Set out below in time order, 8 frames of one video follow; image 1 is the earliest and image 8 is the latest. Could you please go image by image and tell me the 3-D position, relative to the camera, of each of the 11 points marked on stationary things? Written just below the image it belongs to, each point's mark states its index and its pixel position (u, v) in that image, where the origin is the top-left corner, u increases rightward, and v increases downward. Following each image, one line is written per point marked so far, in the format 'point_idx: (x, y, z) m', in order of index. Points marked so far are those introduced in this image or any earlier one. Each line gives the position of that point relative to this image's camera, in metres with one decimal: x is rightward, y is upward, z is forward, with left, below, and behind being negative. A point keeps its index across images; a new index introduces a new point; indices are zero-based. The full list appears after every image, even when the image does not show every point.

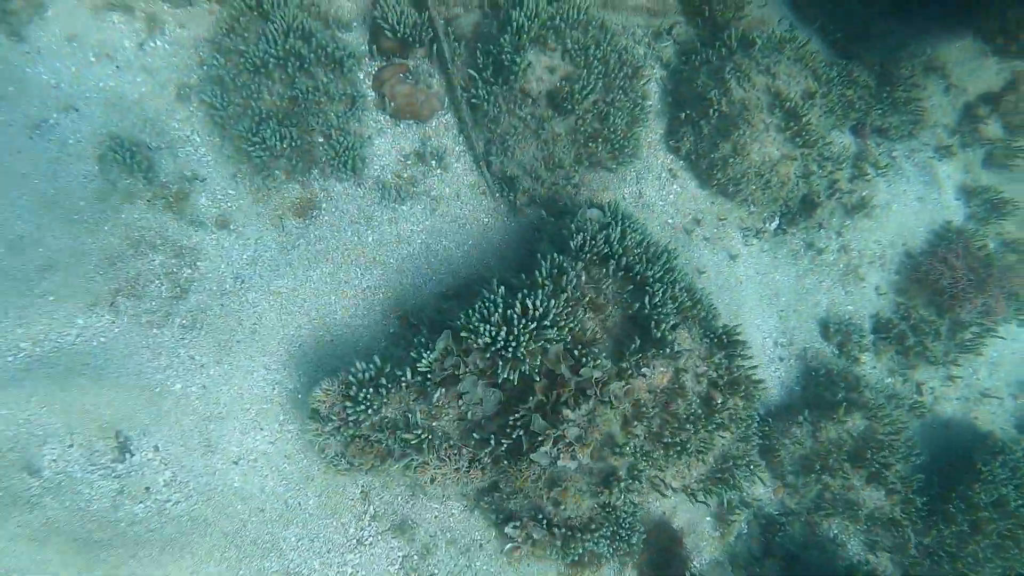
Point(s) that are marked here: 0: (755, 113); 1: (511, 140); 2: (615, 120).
0: (+1.7, +1.2, +5.2) m
1: (0.0, +1.0, +4.8) m
2: (+0.7, +1.2, +5.0) m
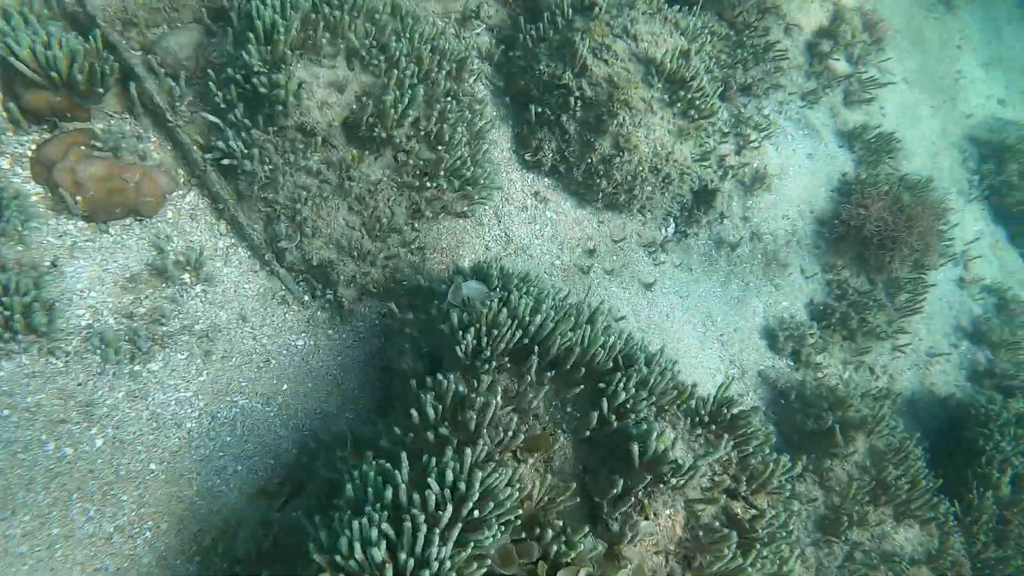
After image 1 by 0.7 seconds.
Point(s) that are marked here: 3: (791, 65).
0: (+0.6, +1.0, +3.8) m
1: (-0.8, +0.3, +2.9) m
2: (-0.3, +0.7, +3.3) m
3: (+2.1, +1.7, +5.4) m
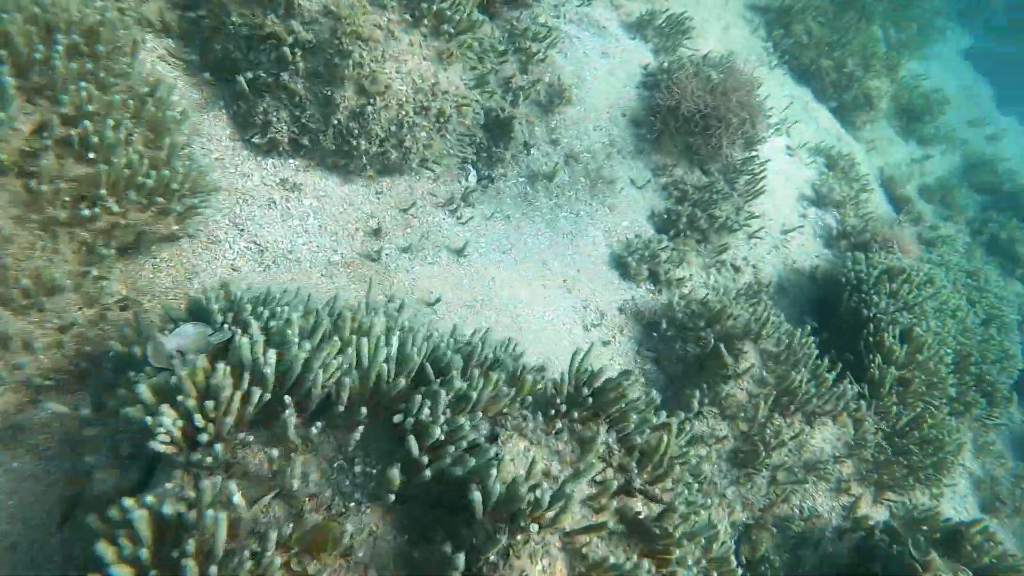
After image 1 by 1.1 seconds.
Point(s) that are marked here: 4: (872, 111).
0: (-0.6, +1.1, +2.9) m
1: (-1.6, 0.0, +1.9) m
2: (-1.2, +0.5, +2.3) m
3: (+0.3, +2.2, +4.8) m
4: (+3.4, +1.7, +6.9) m
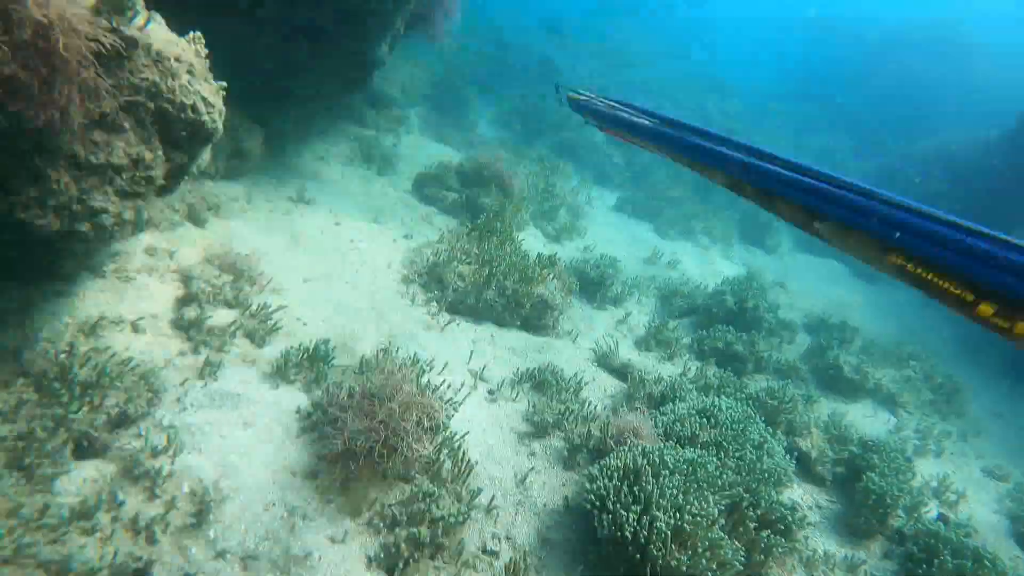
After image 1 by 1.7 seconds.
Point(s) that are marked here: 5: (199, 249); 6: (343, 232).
0: (-2.1, -1.0, +2.3) m
1: (-2.2, -2.0, +0.7) m
2: (-2.3, -1.5, +1.4) m
3: (-2.2, -0.4, +4.5) m
4: (+0.4, -0.3, +7.3) m
5: (-2.4, +0.3, +5.6) m
6: (-1.7, +0.5, +7.3) m
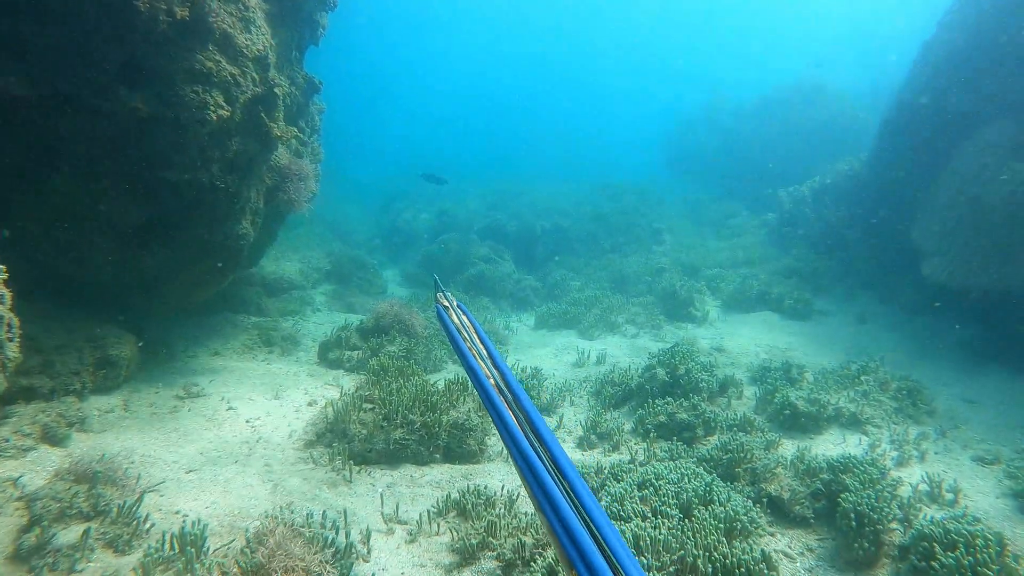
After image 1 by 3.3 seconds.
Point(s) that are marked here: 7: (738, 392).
0: (-2.4, -1.7, +1.6) m
1: (-2.2, -2.3, -0.2) m
2: (-2.4, -2.0, +0.6) m
3: (-2.7, -1.6, +3.9) m
4: (-0.4, -1.4, +6.9) m
5: (-3.2, -1.2, +5.0) m
6: (-2.6, -1.2, +6.8) m
7: (+2.8, -1.3, +9.0) m
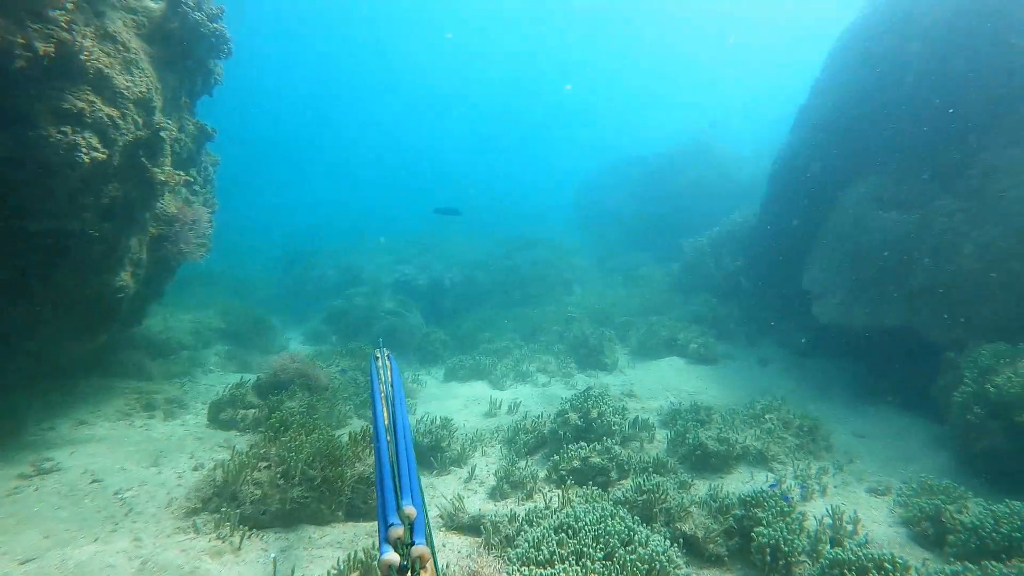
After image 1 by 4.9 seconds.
0: (-2.6, -1.7, +1.0) m
1: (-2.2, -2.1, -0.8) m
2: (-2.4, -2.0, 0.0) m
3: (-3.1, -1.8, +3.2) m
4: (-1.2, -1.8, +6.5) m
5: (-3.7, -1.5, +4.3) m
6: (-3.4, -1.6, +6.1) m
7: (+1.7, -1.8, +8.9) m
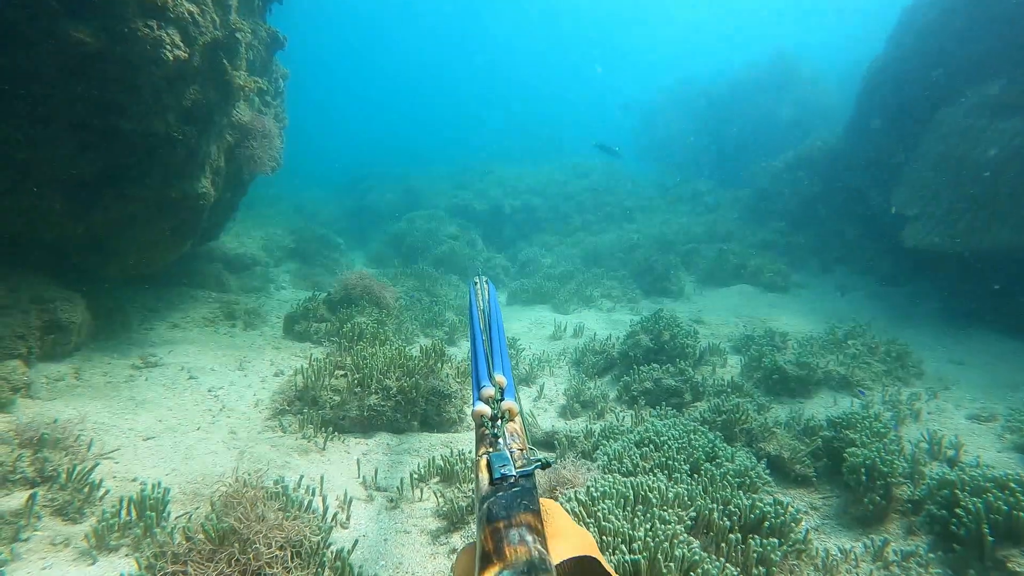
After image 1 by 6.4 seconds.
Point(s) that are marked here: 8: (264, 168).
0: (-2.3, -1.4, +1.1) m
1: (-2.0, -2.0, -0.6) m
2: (-2.2, -1.7, +0.1) m
3: (-2.7, -1.3, +3.4) m
4: (-0.5, -1.0, +6.5) m
5: (-3.2, -0.9, +4.5) m
6: (-2.7, -0.8, +6.3) m
7: (+2.5, -0.9, +8.7) m
8: (-3.1, +1.5, +9.1) m
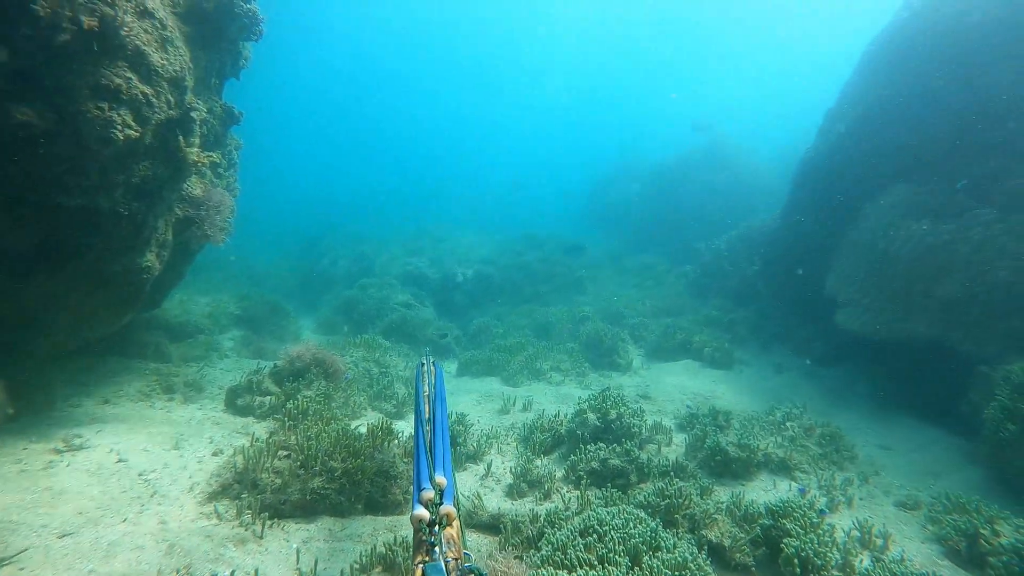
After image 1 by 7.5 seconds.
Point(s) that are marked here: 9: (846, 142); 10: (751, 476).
0: (-2.4, -1.6, +0.9) m
1: (-2.1, -2.1, -0.8) m
2: (-2.3, -1.9, -0.1) m
3: (-3.0, -1.7, +3.2) m
4: (-1.0, -1.7, +6.4) m
5: (-3.6, -1.4, +4.3) m
6: (-3.2, -1.5, +6.1) m
7: (+1.9, -1.8, +8.9) m
8: (-3.7, +0.6, +9.0) m
9: (+5.5, +2.4, +11.9) m
10: (+2.4, -1.9, +7.3) m
